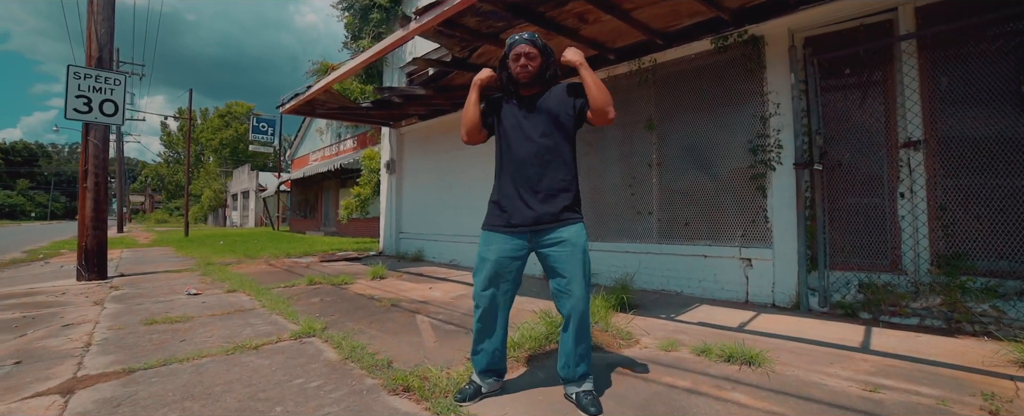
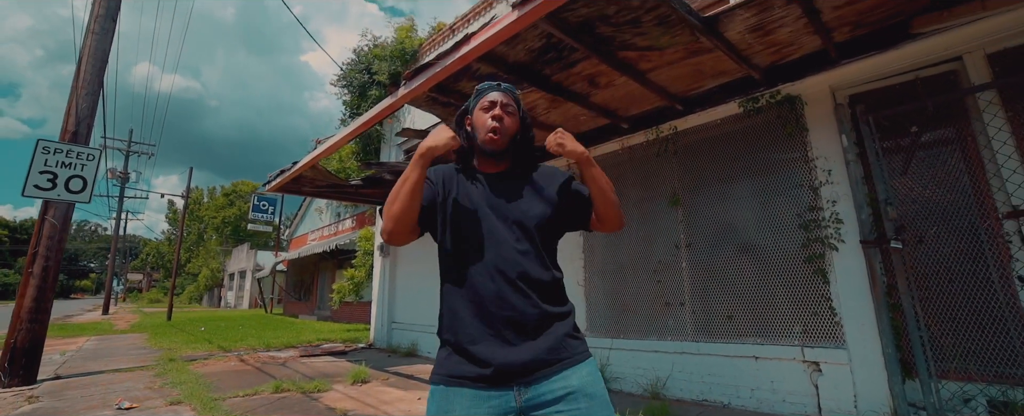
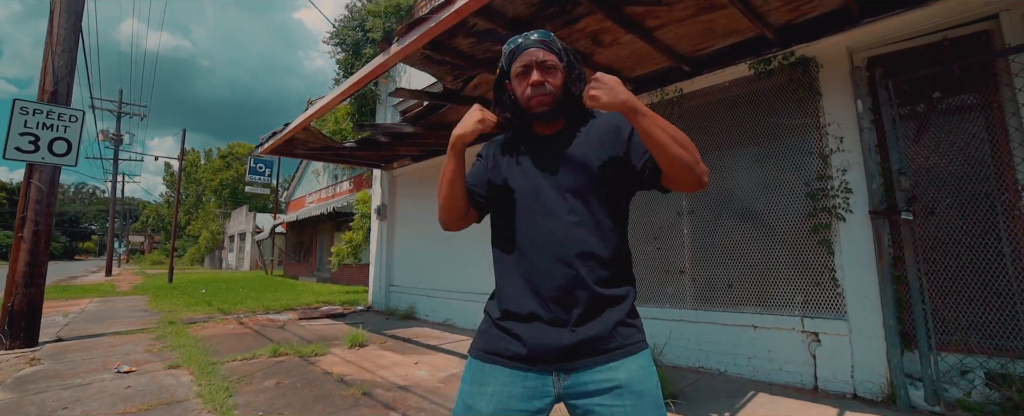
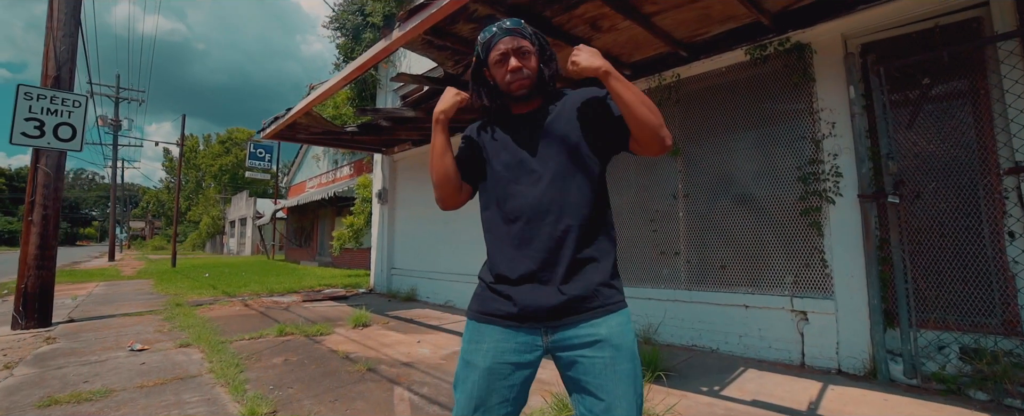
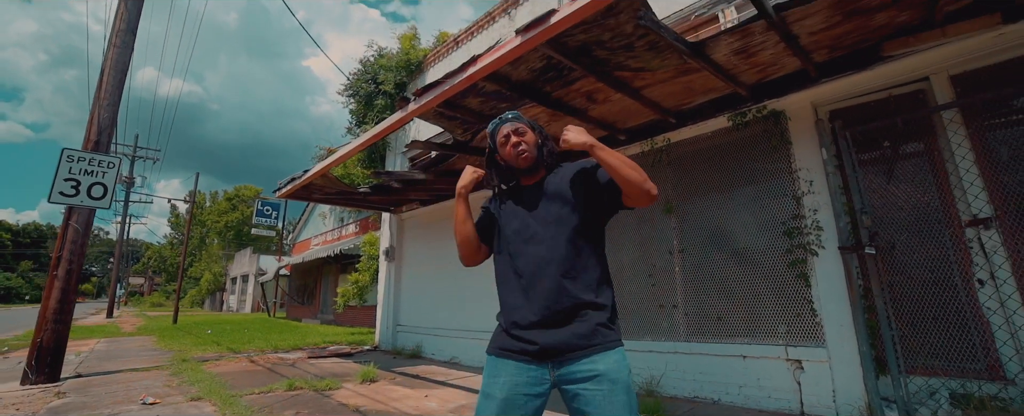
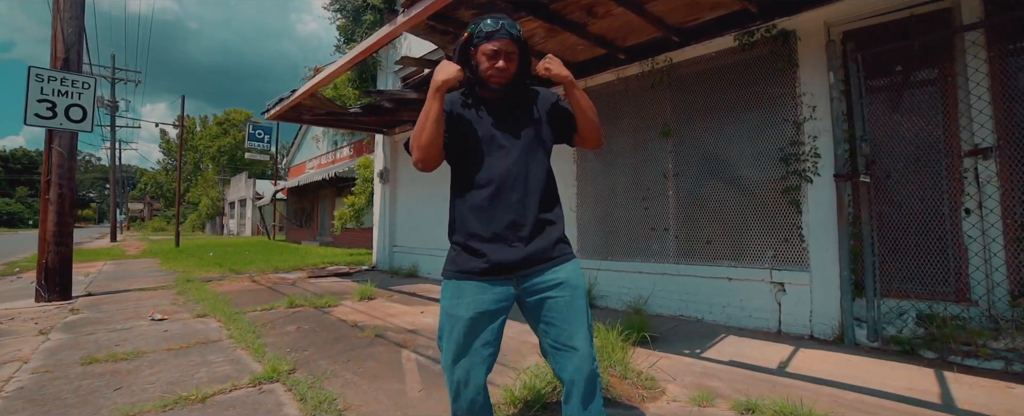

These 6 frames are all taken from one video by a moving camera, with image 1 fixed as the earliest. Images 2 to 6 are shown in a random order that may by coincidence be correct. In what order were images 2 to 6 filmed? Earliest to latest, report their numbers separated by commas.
6, 4, 3, 2, 5
